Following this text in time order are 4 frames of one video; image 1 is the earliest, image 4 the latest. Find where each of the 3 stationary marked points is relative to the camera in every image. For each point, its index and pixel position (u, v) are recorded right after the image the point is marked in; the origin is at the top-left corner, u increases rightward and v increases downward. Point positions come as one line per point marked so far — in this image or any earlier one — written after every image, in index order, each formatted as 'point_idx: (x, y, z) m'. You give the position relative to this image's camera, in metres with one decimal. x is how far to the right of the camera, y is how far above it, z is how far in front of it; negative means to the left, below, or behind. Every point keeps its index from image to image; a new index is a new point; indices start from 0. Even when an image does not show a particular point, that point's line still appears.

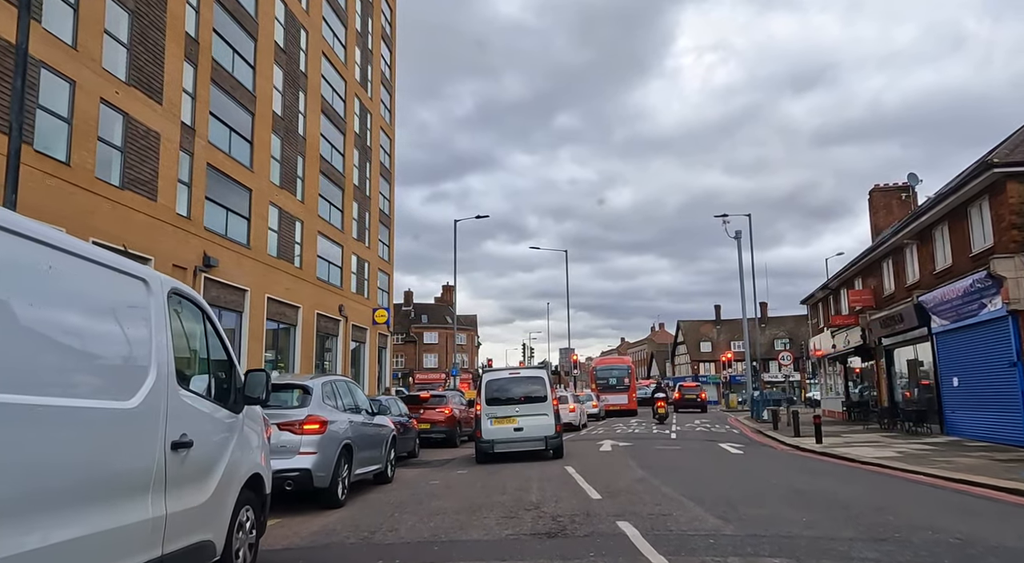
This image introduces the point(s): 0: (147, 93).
0: (-9.5, +4.9, +19.4) m
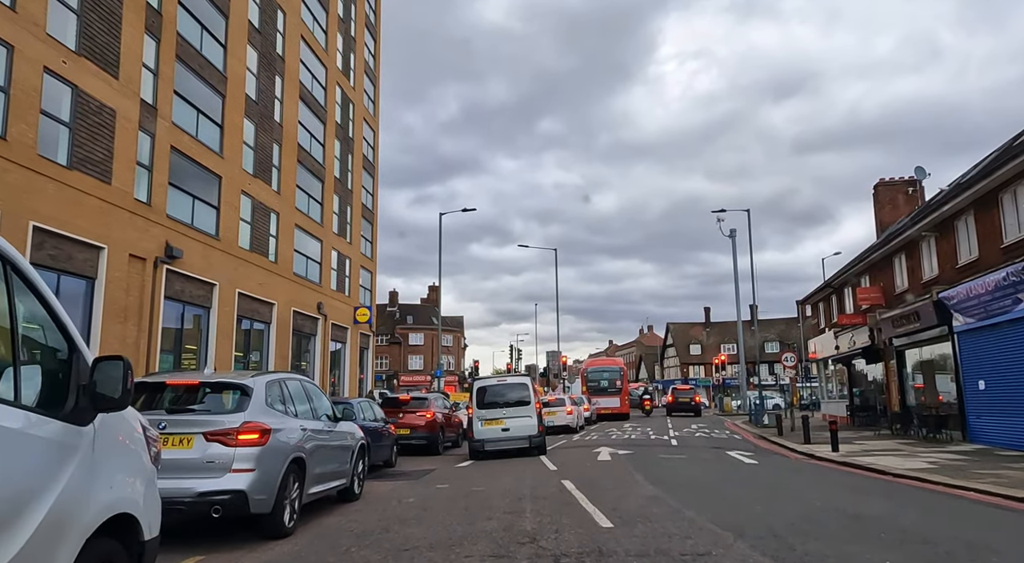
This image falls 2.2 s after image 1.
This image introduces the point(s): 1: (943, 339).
0: (-9.7, +5.1, +17.7) m
1: (+10.6, -1.4, +18.5) m
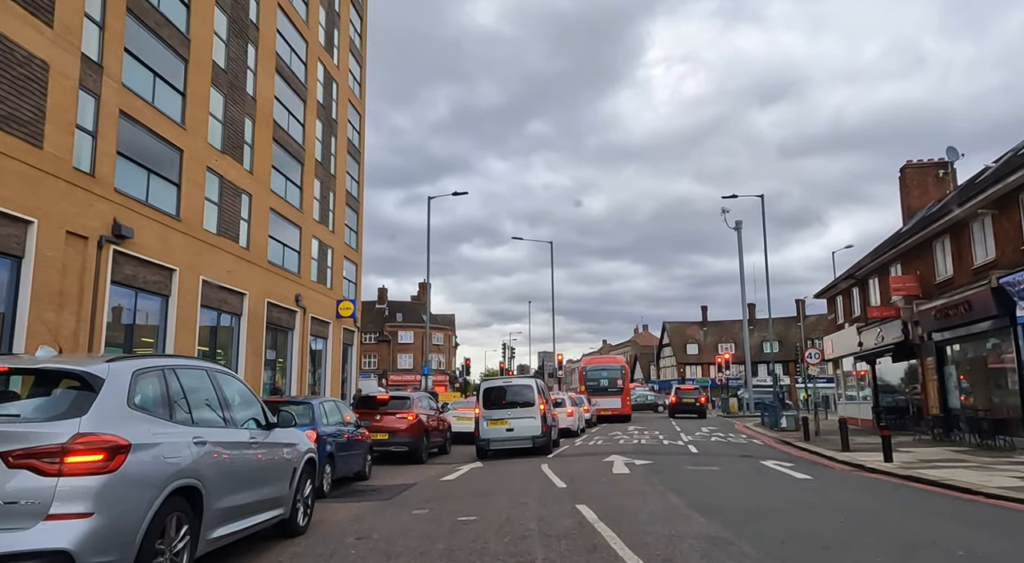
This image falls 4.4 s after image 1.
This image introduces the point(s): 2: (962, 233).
0: (-9.8, +5.5, +15.2) m
1: (+10.6, -1.1, +16.2) m
2: (+10.7, +1.2, +17.8) m
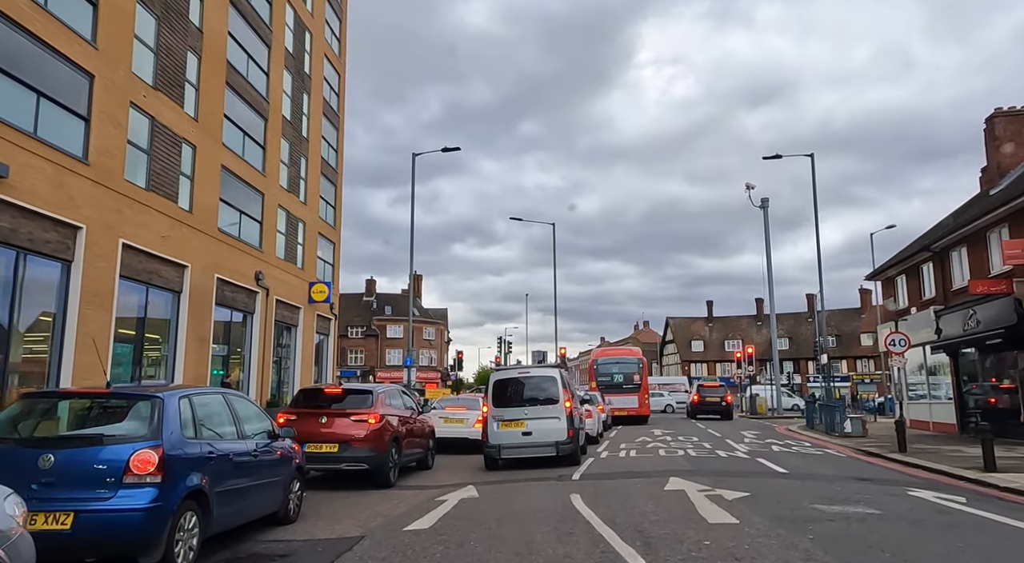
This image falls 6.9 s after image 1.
0: (-9.6, +6.4, +10.4) m
1: (+10.7, -0.3, +11.6) m
2: (+10.8, +1.9, +13.2) m
